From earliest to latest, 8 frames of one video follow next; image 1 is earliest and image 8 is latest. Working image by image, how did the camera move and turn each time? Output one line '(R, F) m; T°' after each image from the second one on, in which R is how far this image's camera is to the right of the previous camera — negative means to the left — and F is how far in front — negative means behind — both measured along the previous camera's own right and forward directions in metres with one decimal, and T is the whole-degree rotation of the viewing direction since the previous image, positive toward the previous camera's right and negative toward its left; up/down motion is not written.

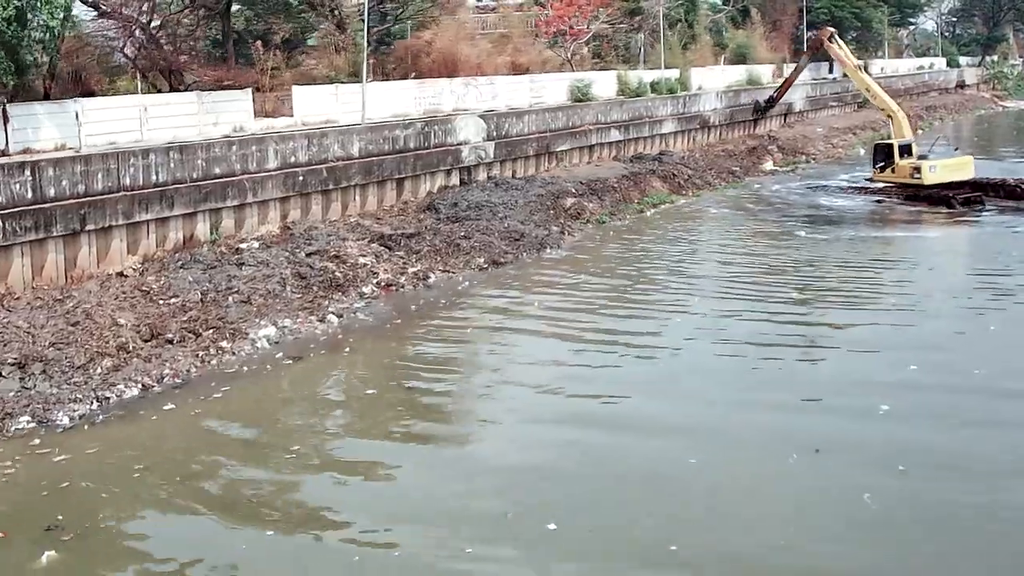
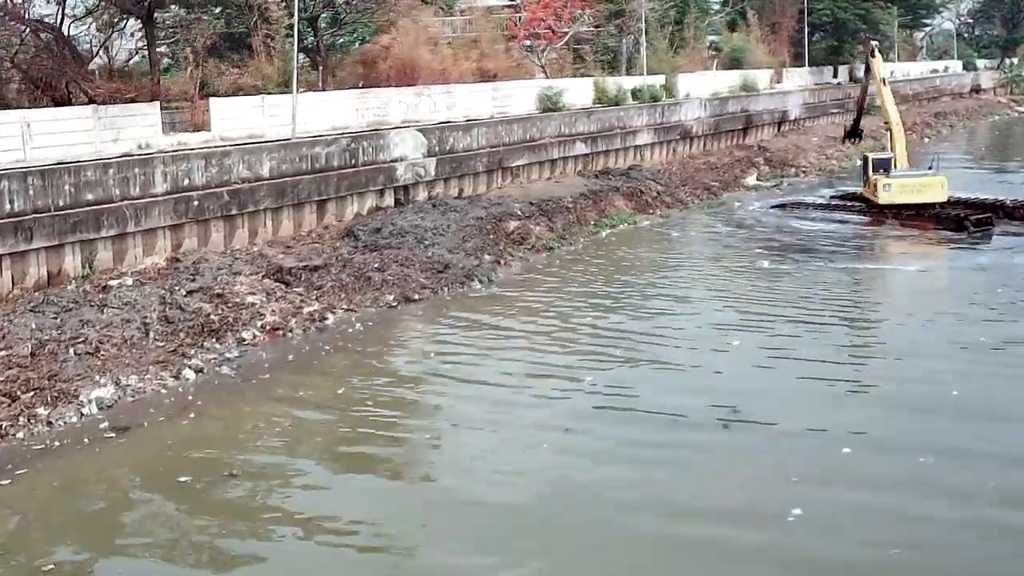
(+1.4, +2.0) m; -1°
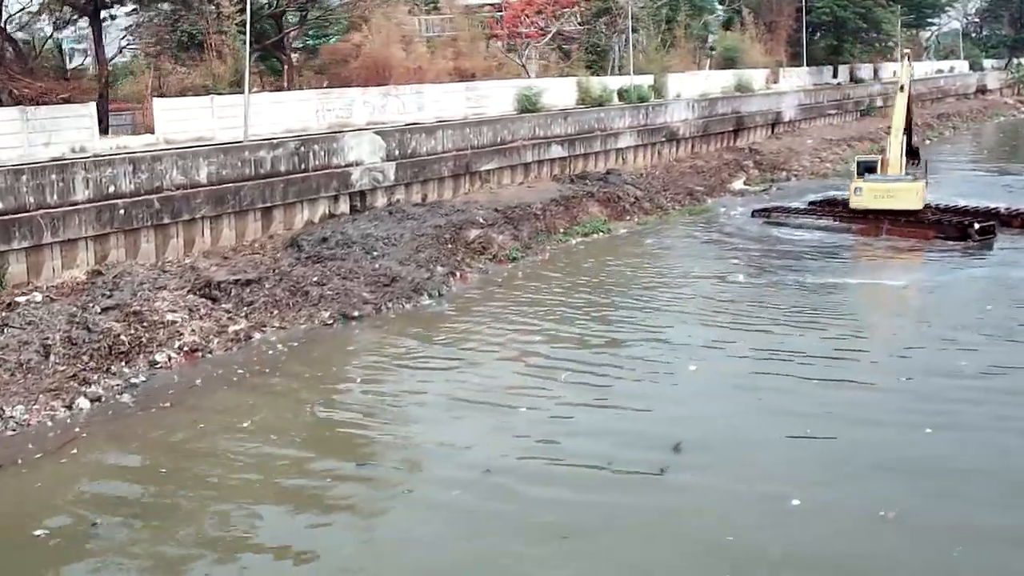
(+0.8, +1.2) m; 0°
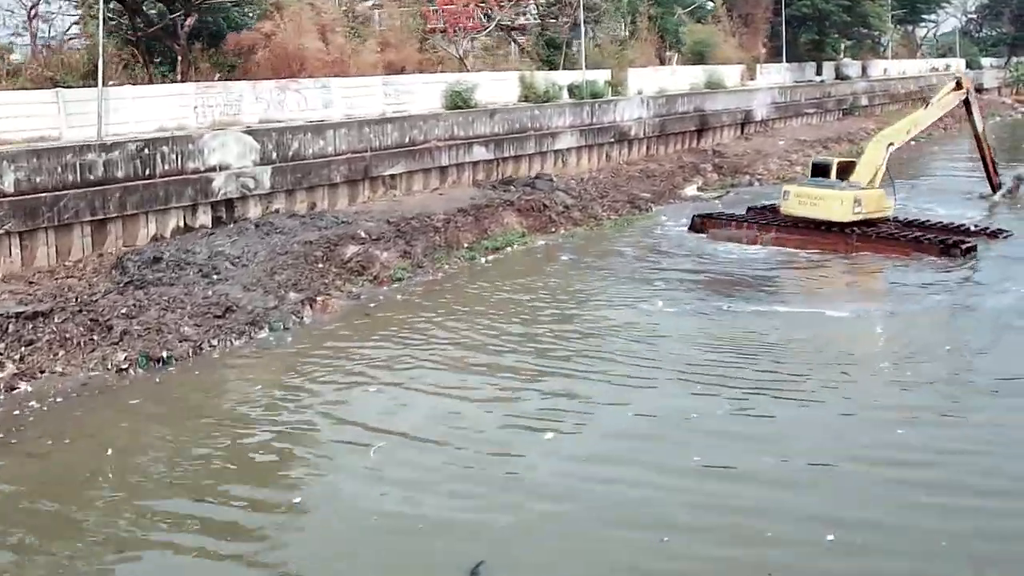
(+1.6, +2.7) m; 0°
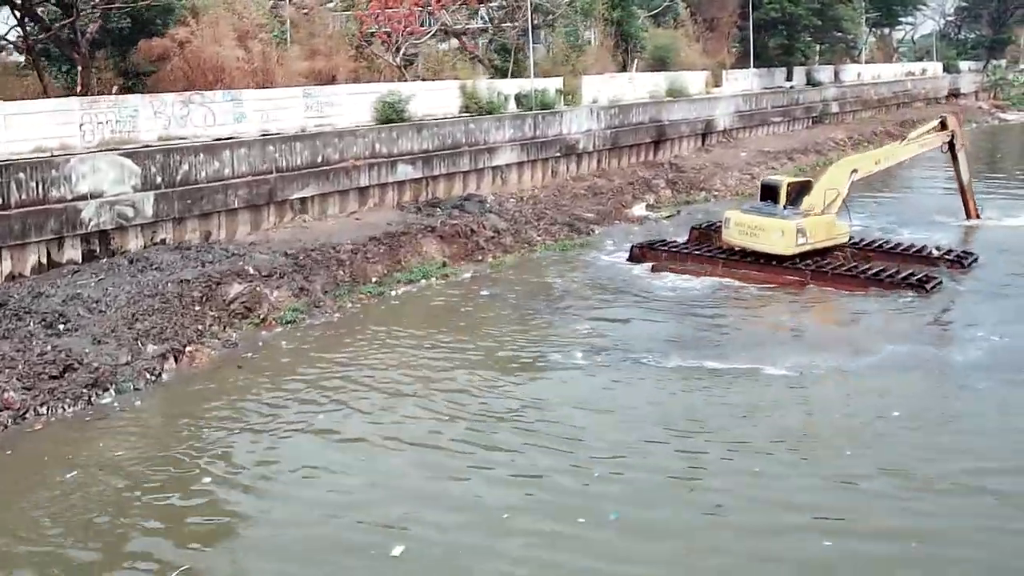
(+0.9, +1.7) m; +1°
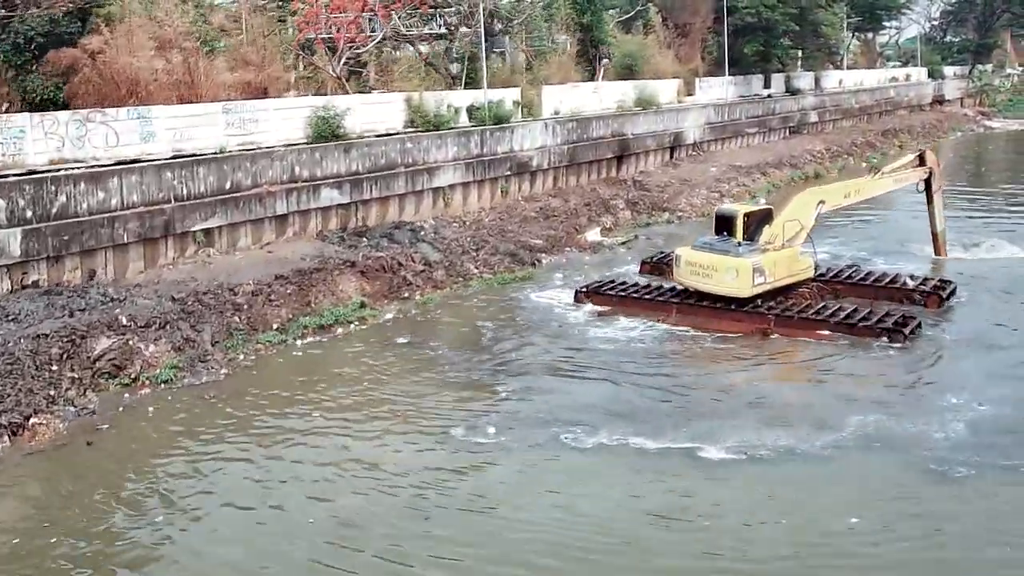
(+0.8, +1.8) m; +1°
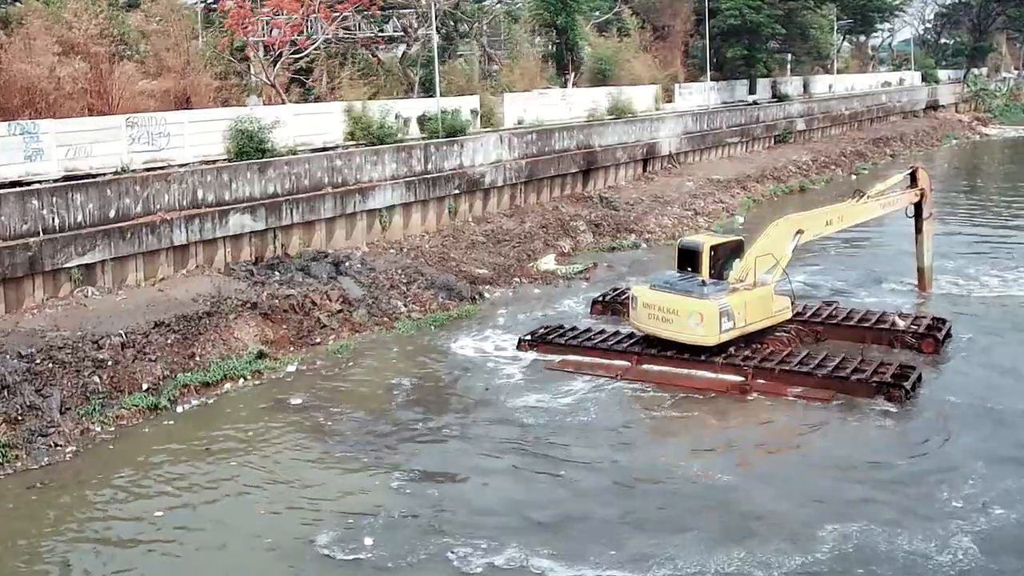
(+0.8, +2.1) m; 0°
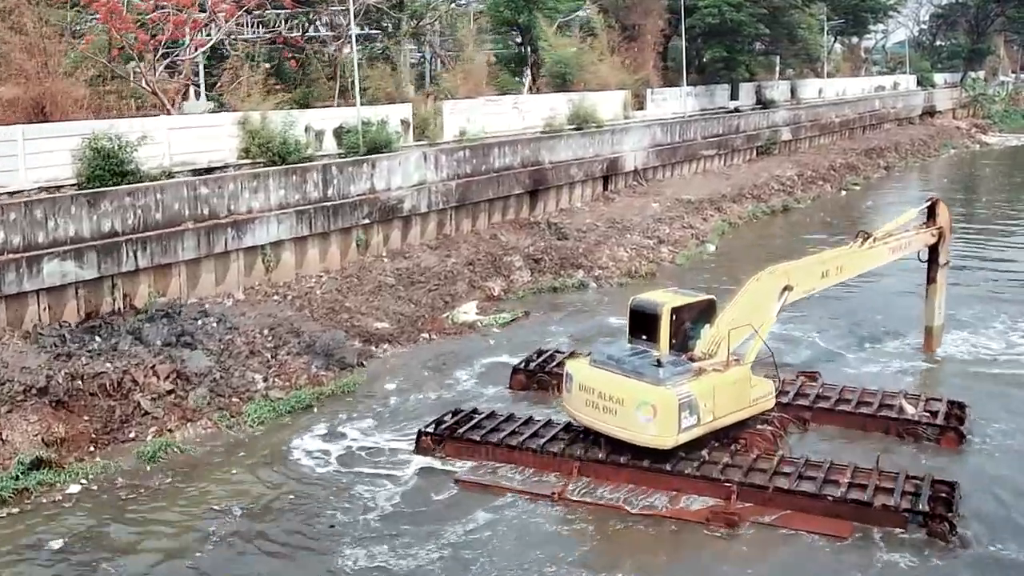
(+1.0, +3.3) m; 0°
